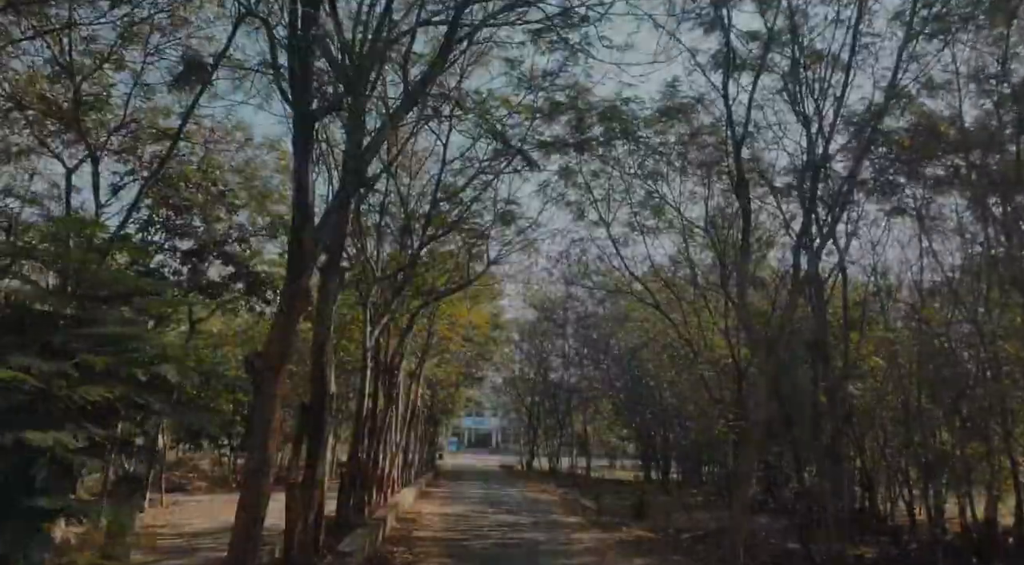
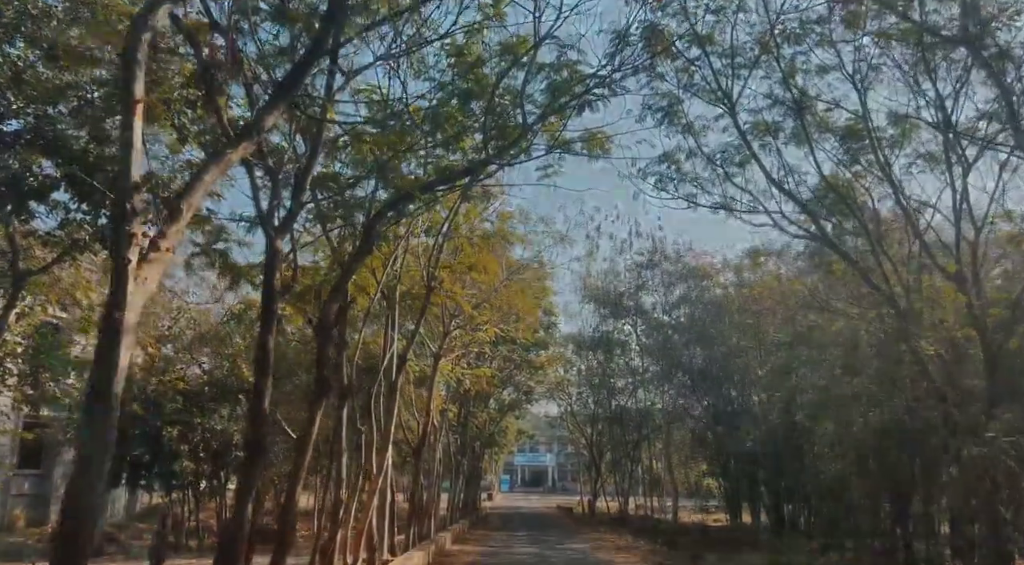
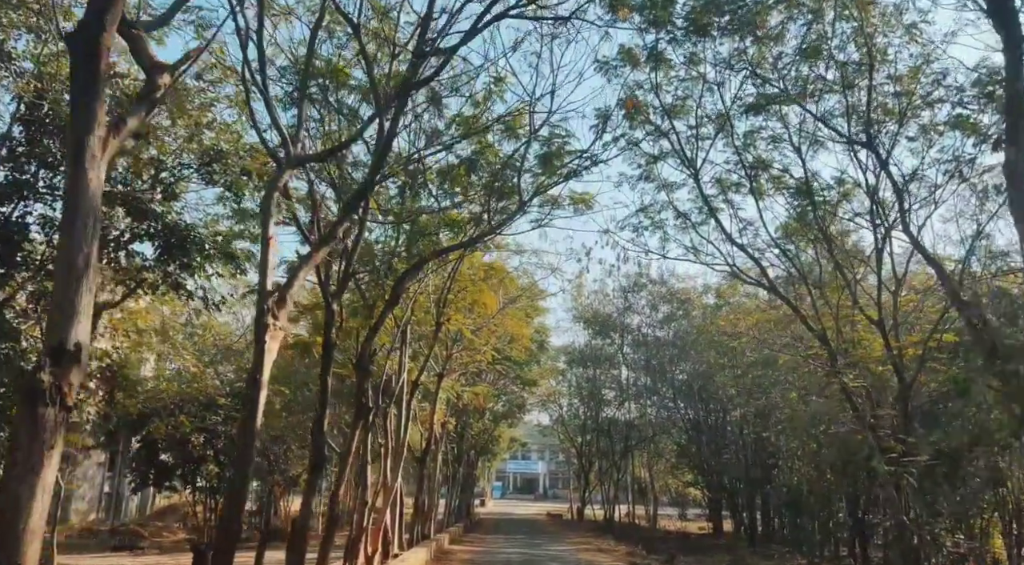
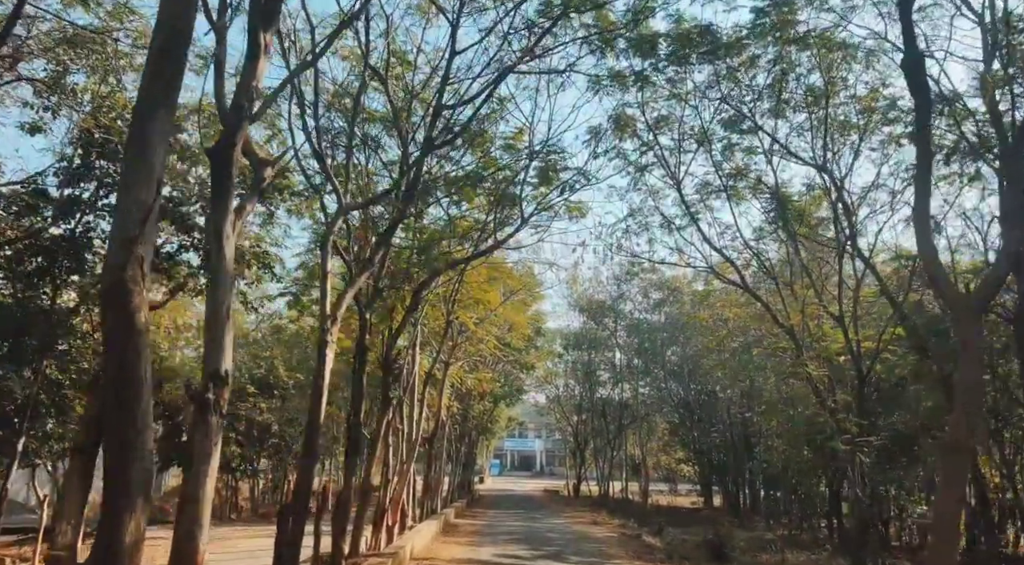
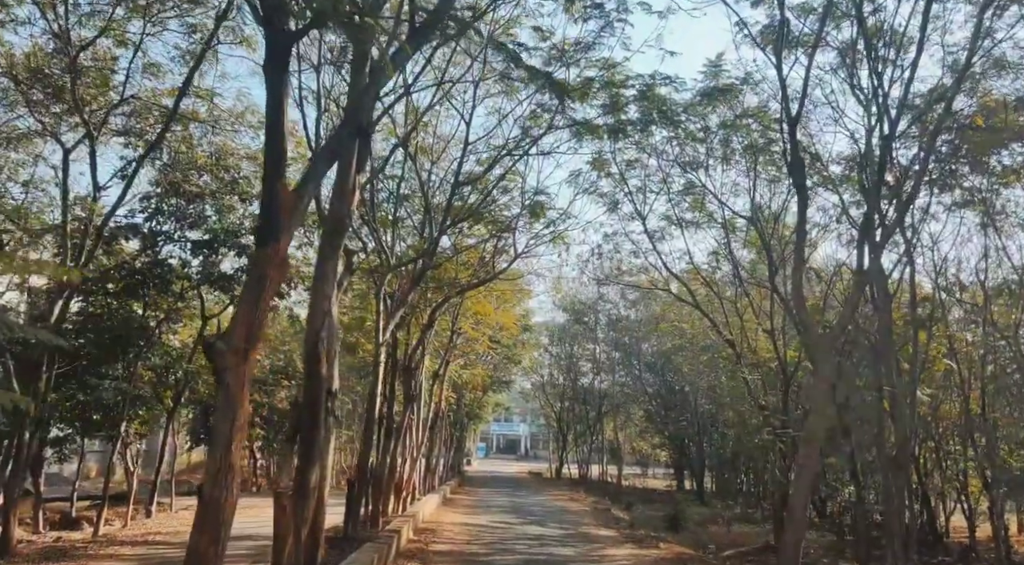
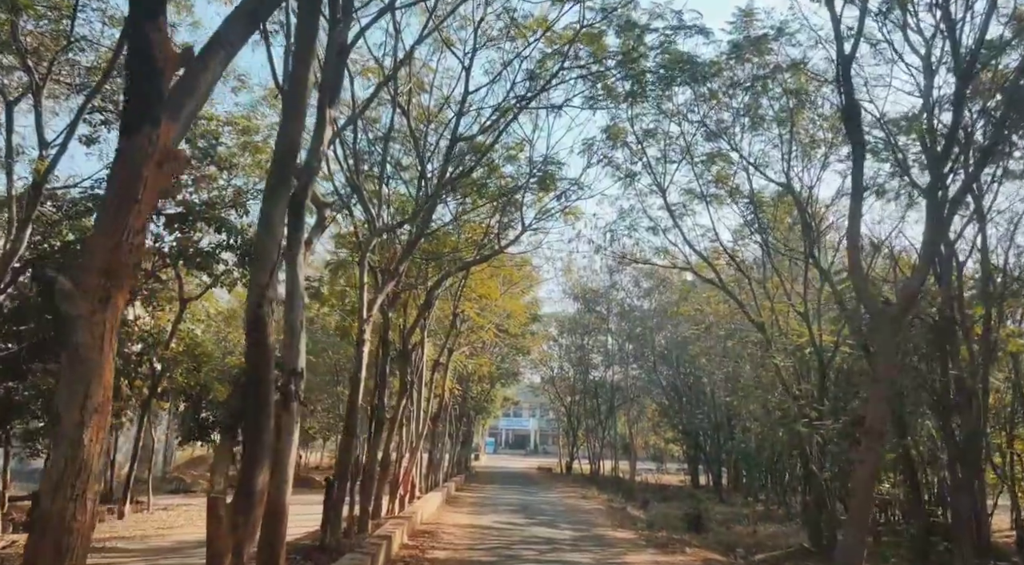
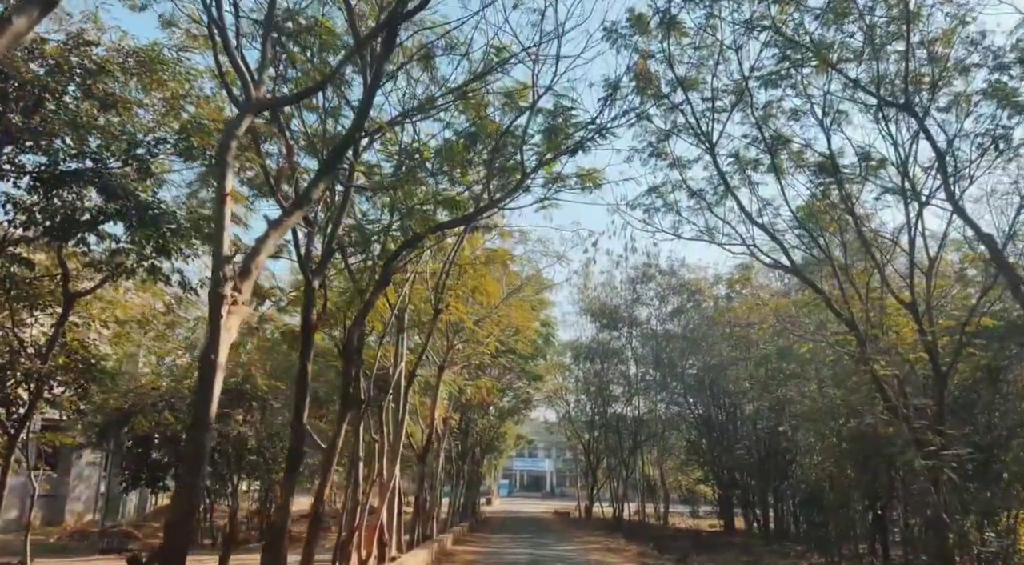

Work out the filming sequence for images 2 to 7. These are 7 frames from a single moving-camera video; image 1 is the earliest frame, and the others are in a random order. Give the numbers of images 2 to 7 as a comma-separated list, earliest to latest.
5, 6, 4, 3, 7, 2
